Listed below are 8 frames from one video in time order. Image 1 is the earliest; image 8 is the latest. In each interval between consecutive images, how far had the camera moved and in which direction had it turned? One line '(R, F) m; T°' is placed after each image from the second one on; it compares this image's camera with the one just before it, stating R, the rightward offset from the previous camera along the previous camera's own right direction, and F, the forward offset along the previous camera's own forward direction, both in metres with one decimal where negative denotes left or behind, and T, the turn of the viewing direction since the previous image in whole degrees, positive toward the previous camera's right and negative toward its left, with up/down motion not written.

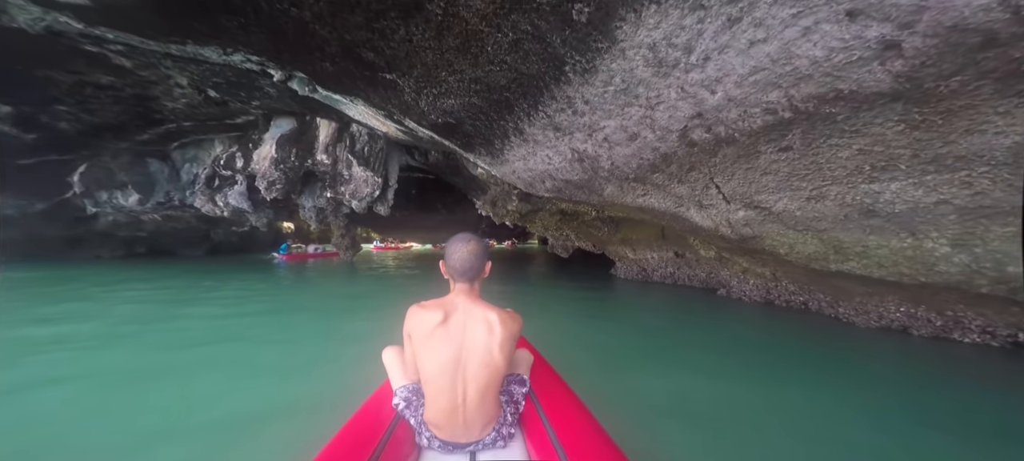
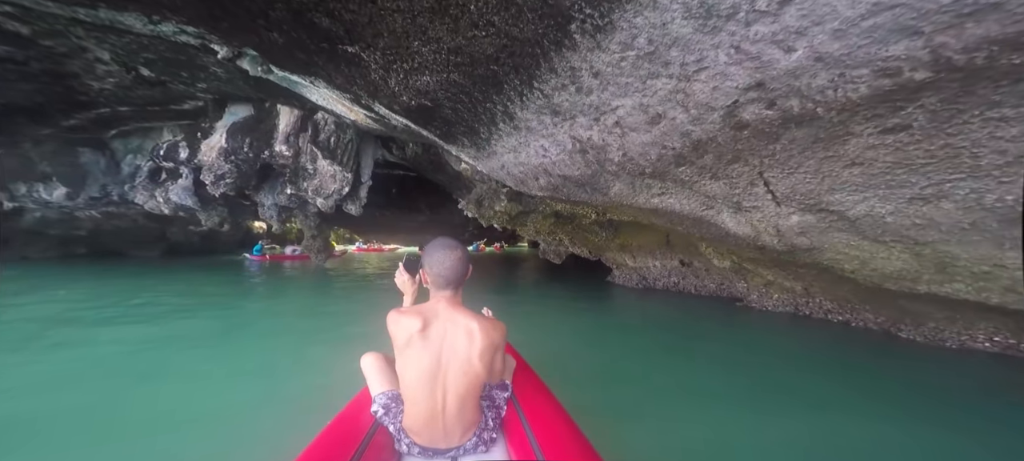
(0.0, +0.5) m; +3°
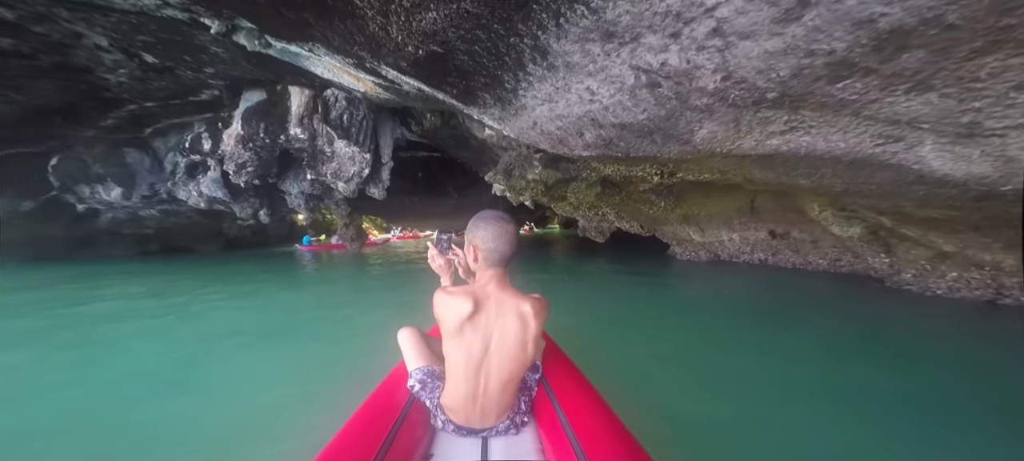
(-0.1, +0.5) m; -6°
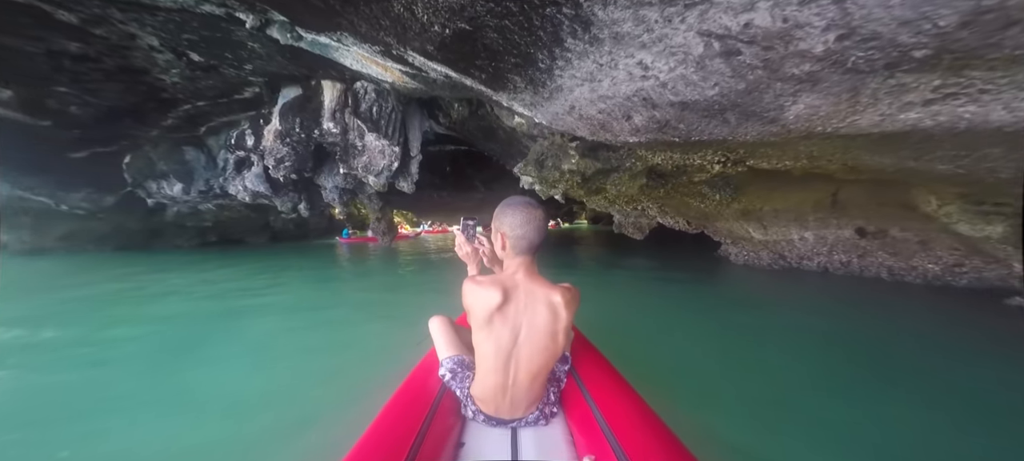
(0.0, +0.2) m; -5°
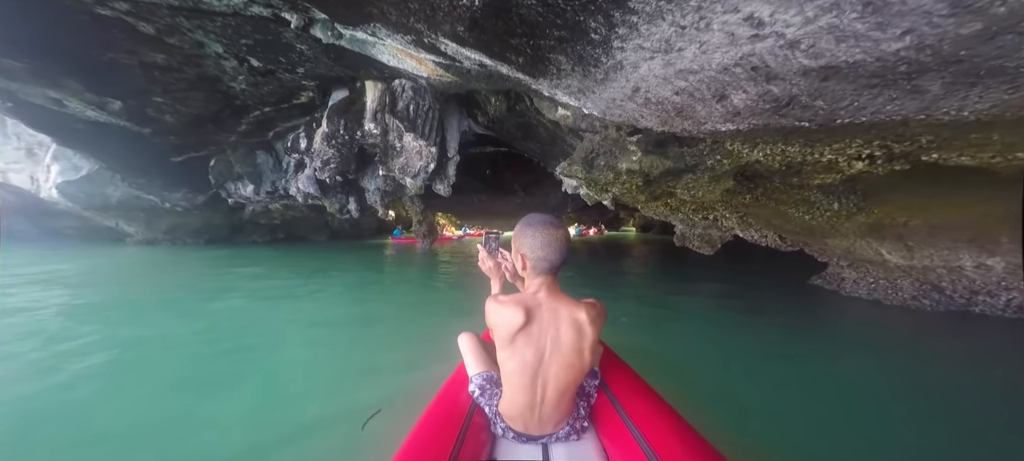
(0.0, +0.4) m; -8°
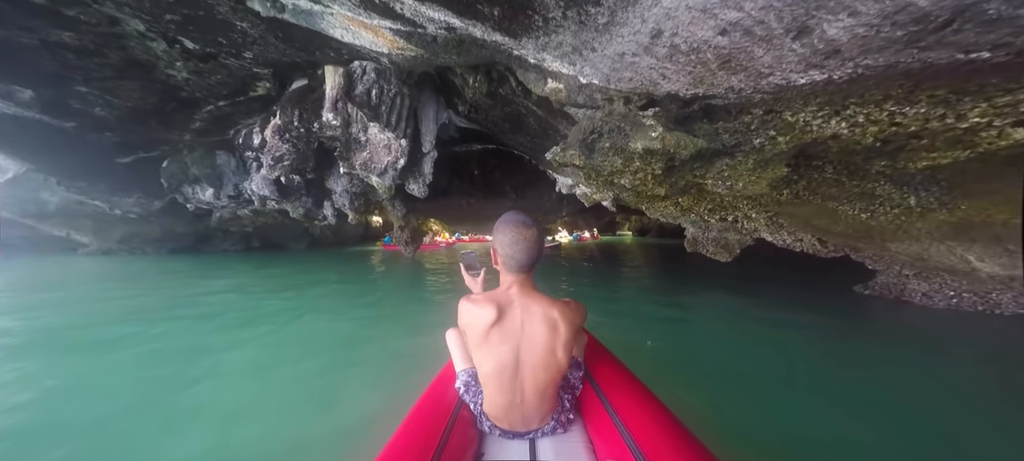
(+0.1, +0.5) m; +1°
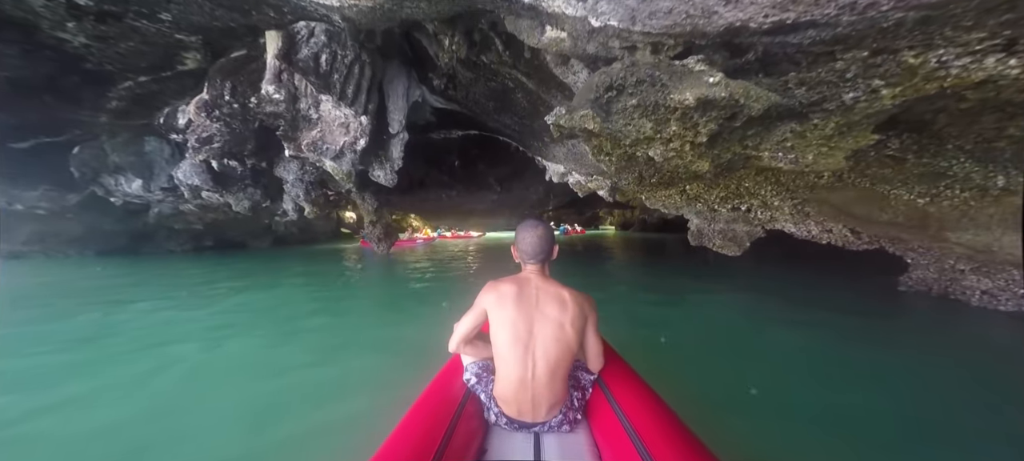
(0.0, +0.4) m; +4°
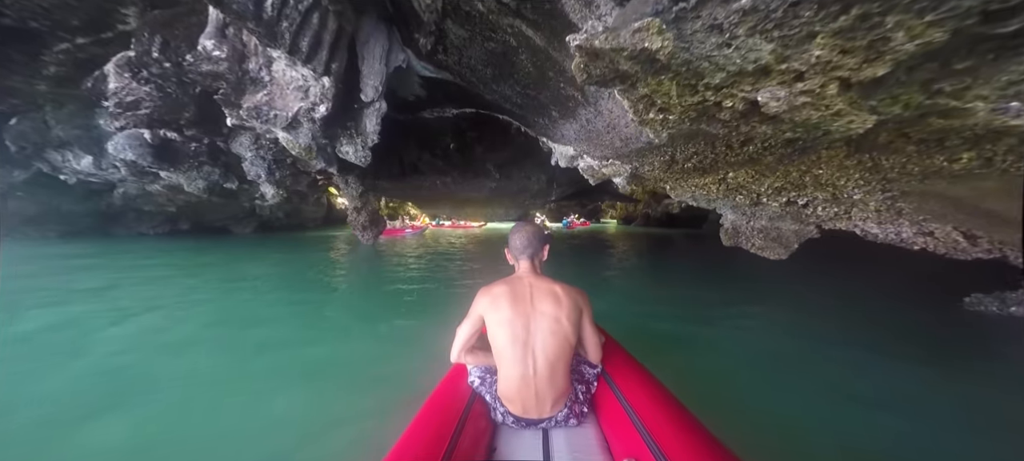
(0.0, +0.5) m; 0°
